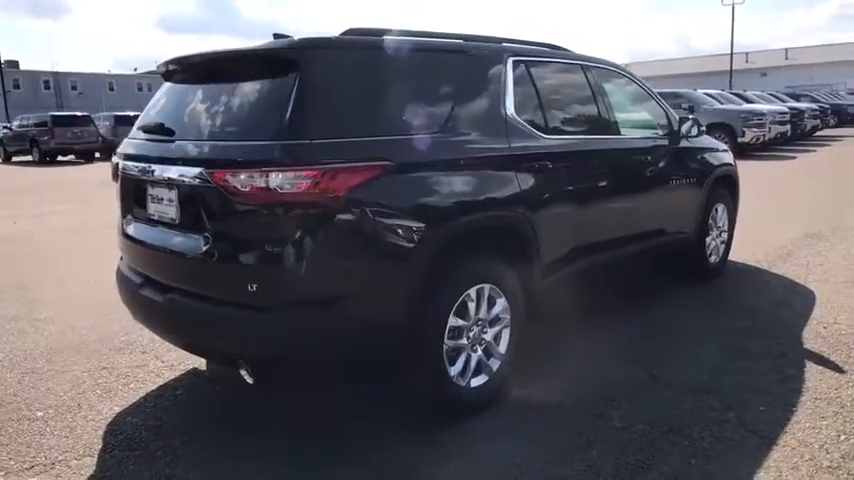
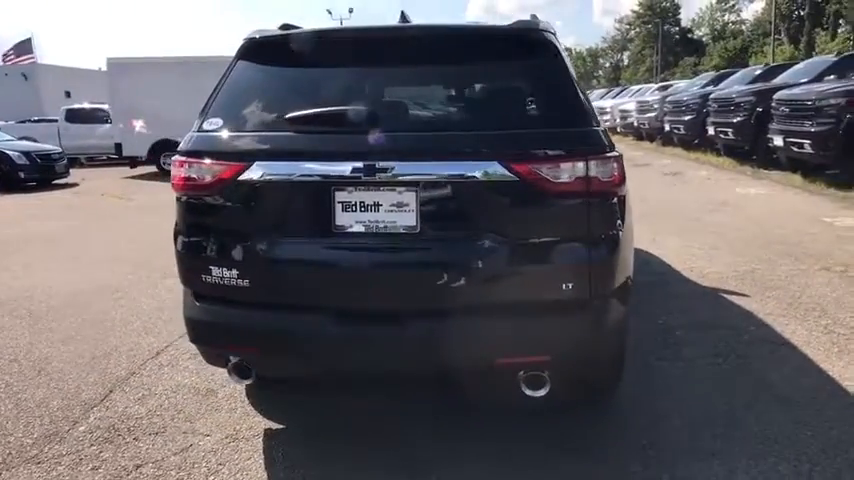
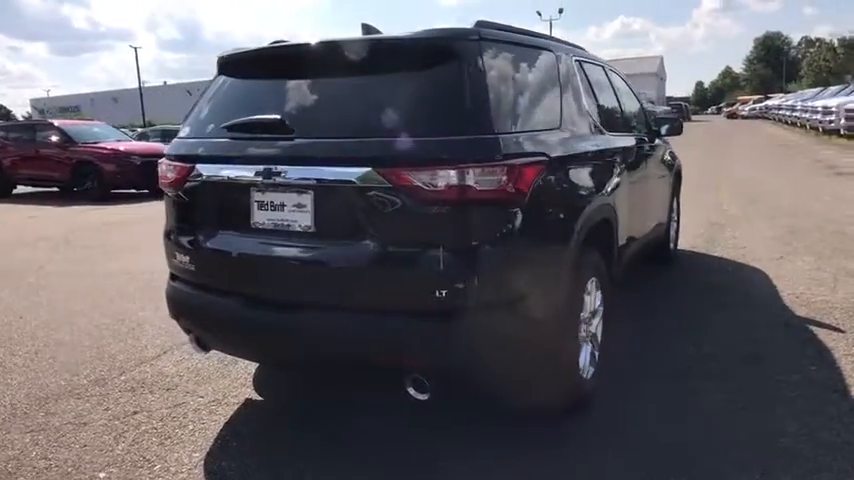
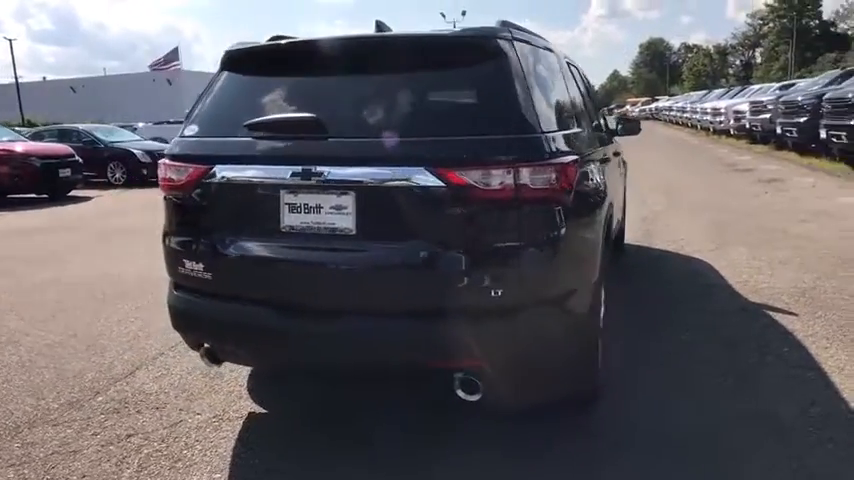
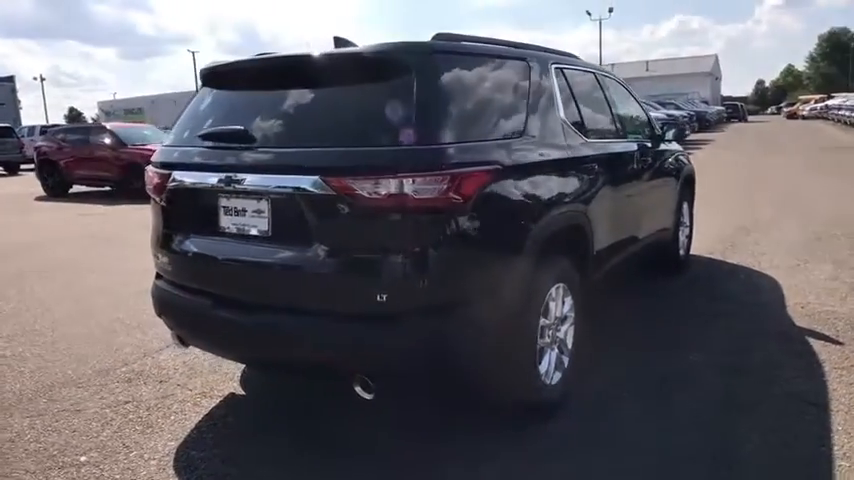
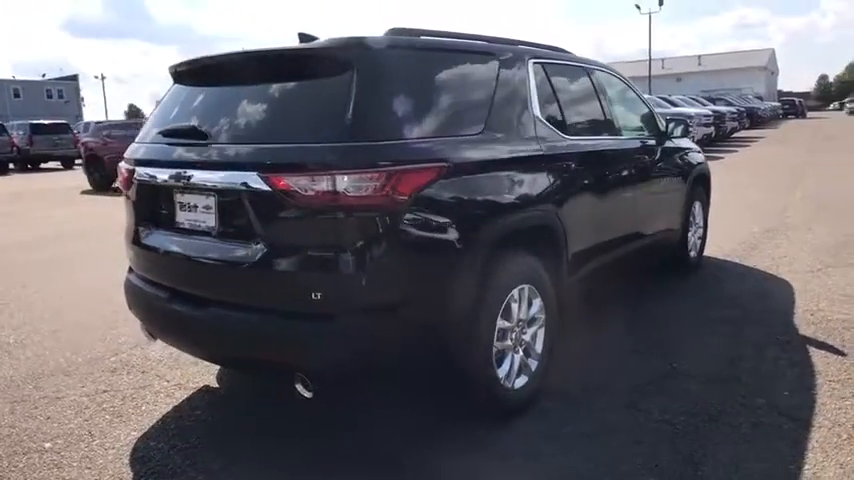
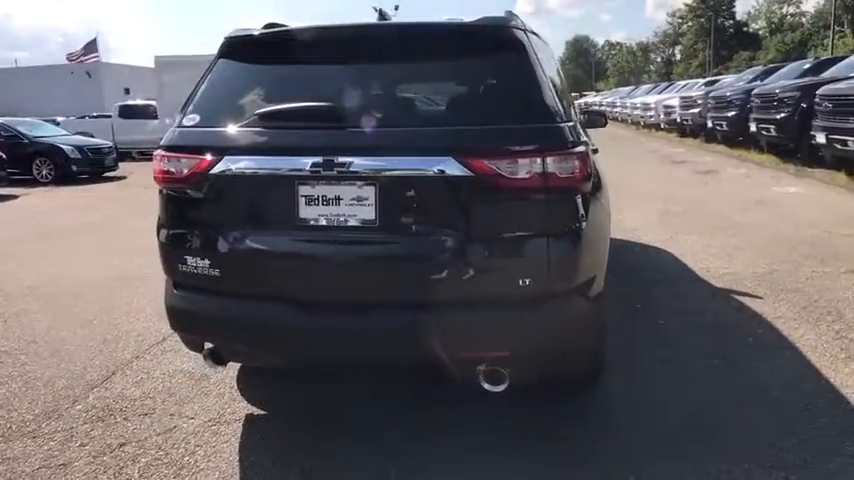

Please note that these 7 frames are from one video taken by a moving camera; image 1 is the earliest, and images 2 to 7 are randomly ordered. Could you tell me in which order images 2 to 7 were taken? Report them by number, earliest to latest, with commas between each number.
6, 5, 3, 4, 7, 2
